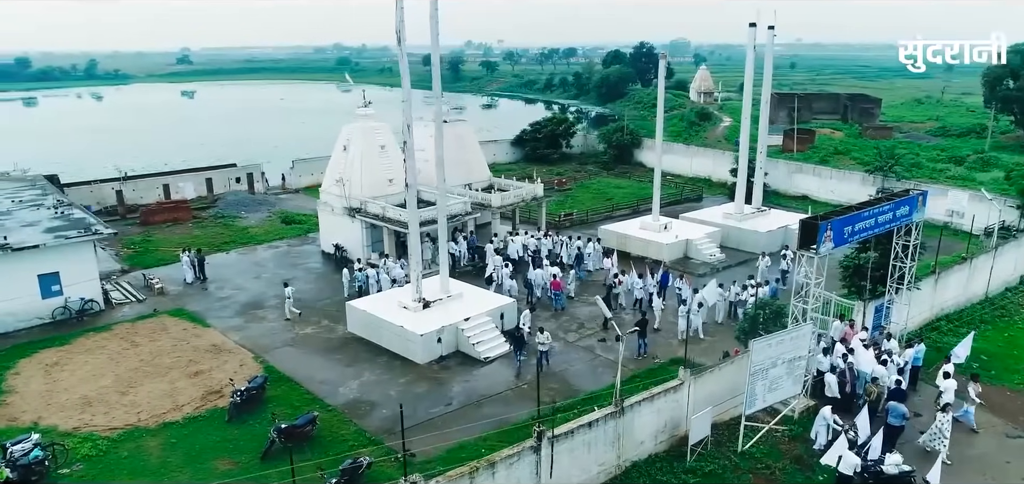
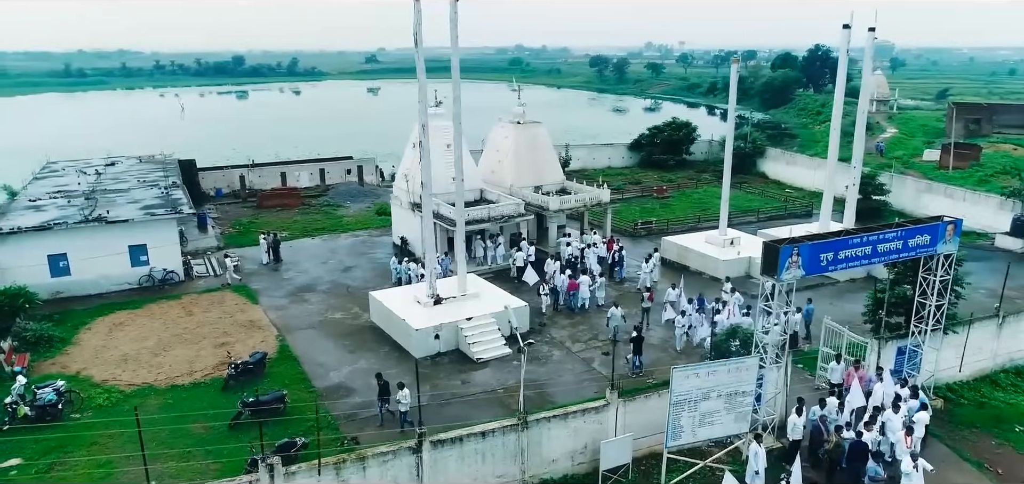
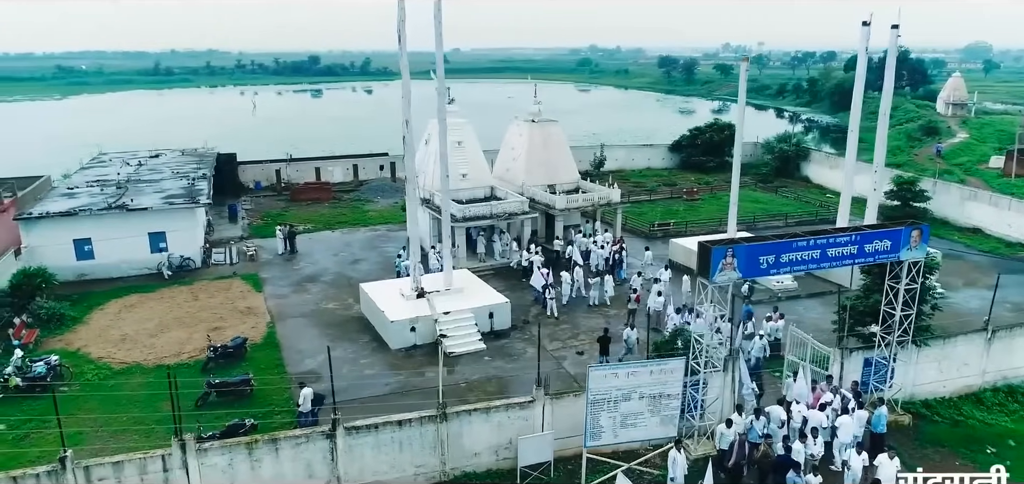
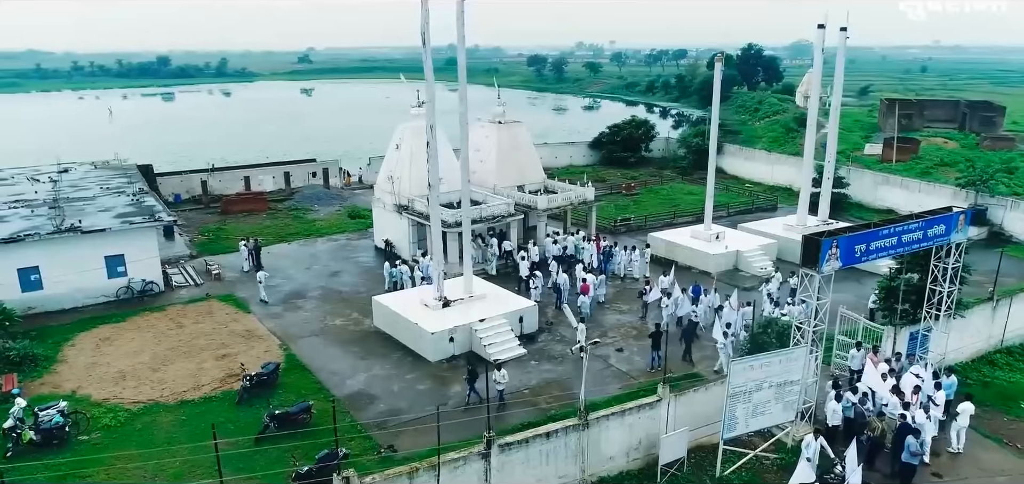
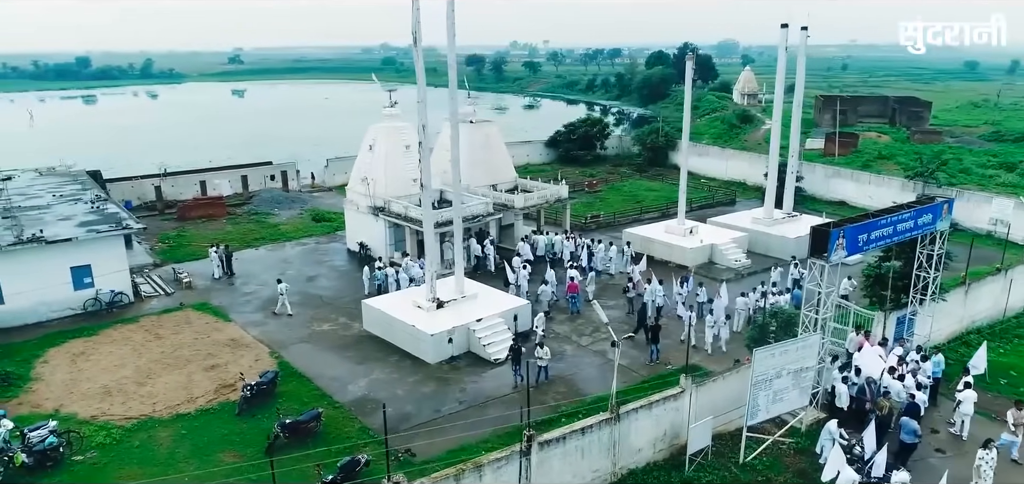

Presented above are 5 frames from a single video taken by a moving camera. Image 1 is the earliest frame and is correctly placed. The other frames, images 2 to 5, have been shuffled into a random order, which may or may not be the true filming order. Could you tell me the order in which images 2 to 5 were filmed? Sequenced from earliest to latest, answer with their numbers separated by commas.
5, 4, 2, 3
